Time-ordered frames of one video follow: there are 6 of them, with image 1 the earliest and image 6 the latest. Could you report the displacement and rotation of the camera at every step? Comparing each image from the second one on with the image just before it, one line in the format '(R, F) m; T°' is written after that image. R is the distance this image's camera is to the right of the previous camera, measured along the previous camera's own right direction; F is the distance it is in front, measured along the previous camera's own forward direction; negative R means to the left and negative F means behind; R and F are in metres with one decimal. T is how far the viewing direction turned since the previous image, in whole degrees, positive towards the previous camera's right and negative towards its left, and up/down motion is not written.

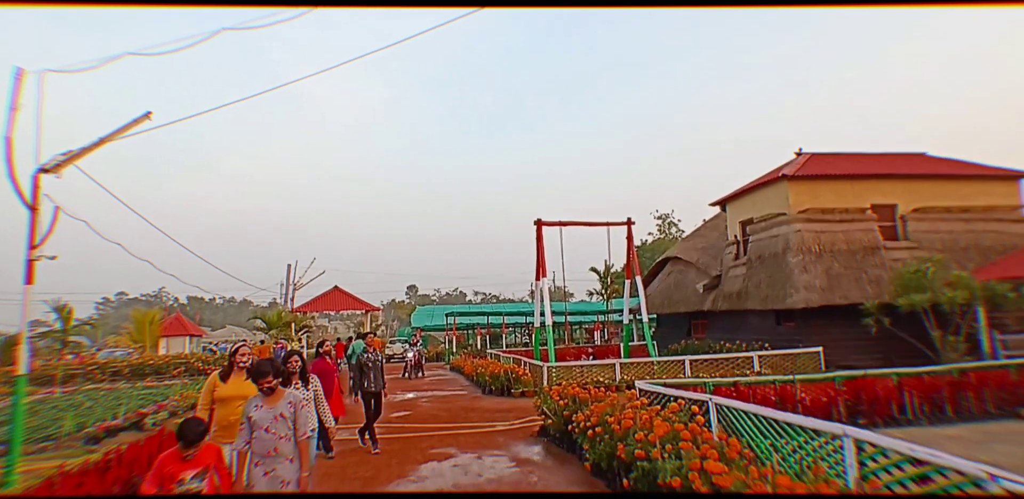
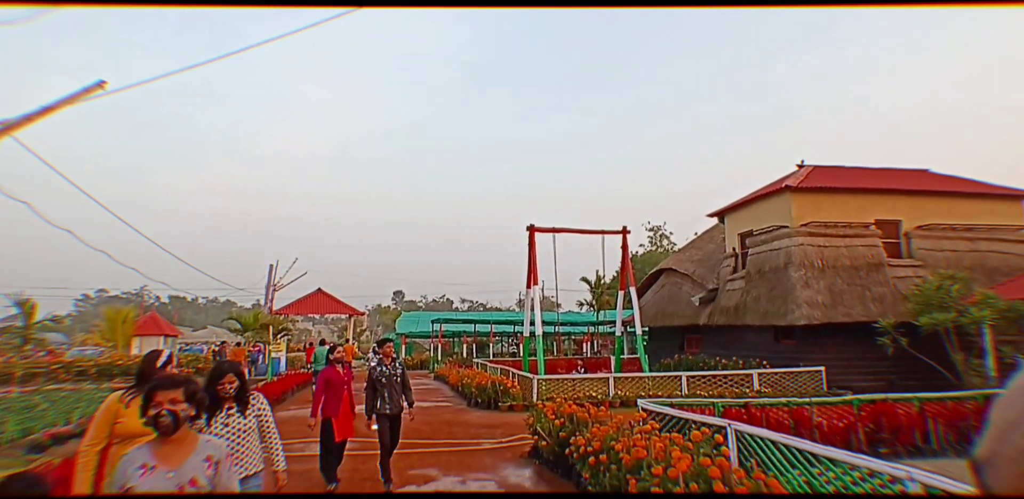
(-0.1, +0.7) m; +1°
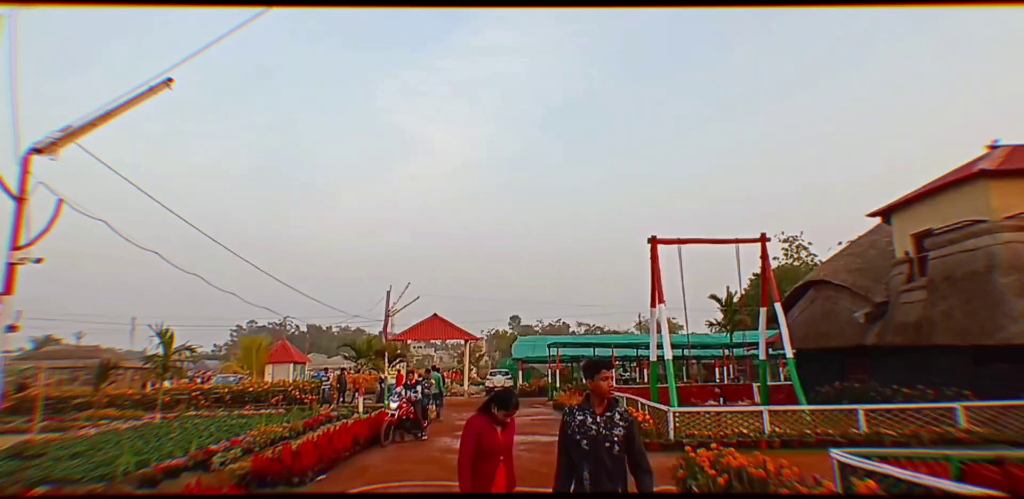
(-0.2, +1.4) m; -11°
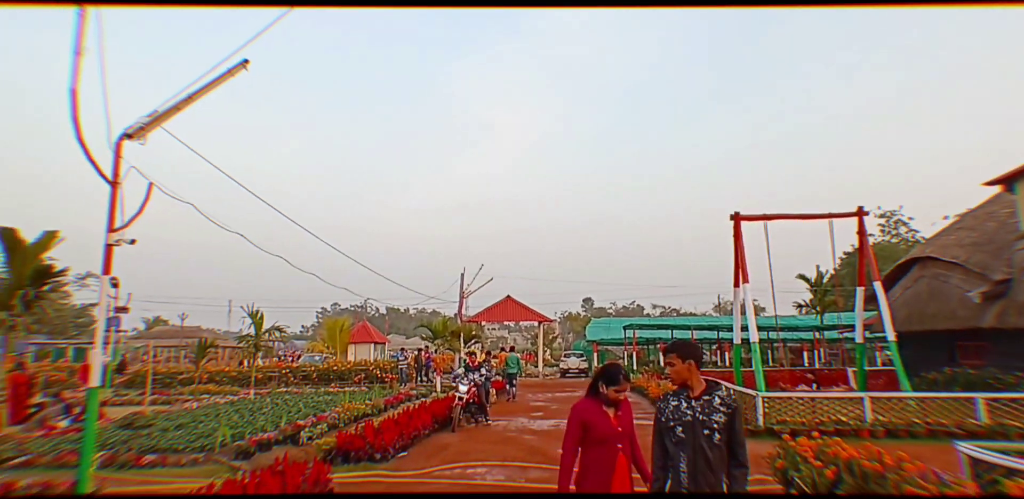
(-0.1, +0.2) m; -7°
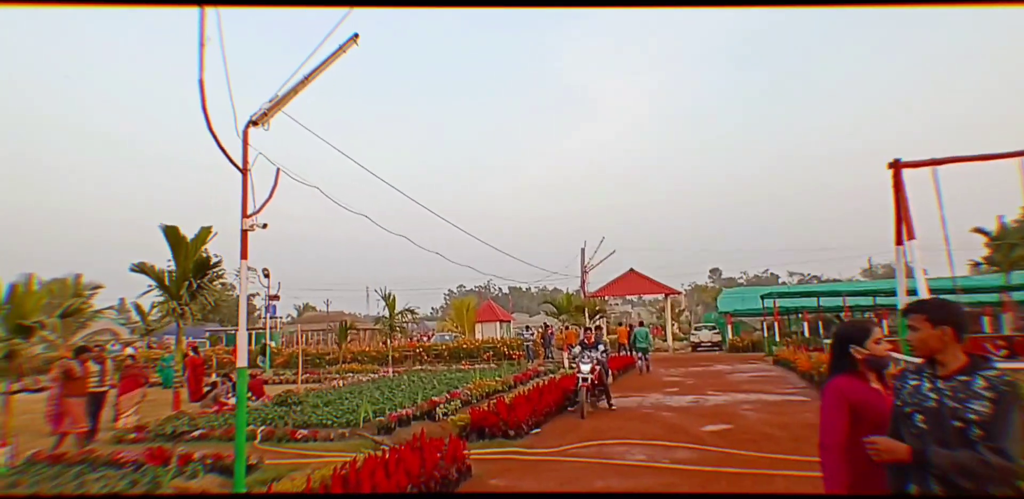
(-0.1, +0.4) m; -12°
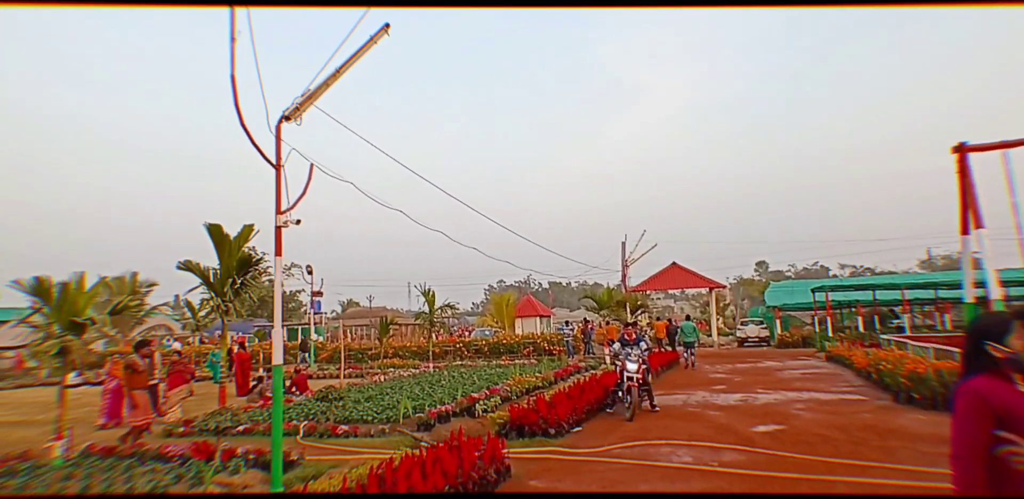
(0.0, +0.2) m; -4°
